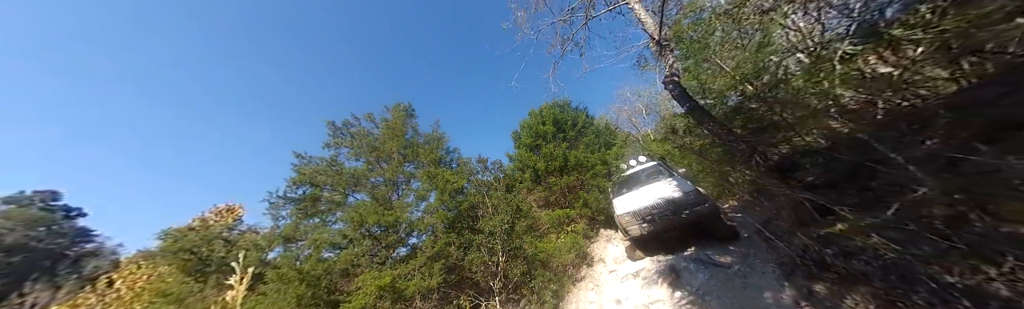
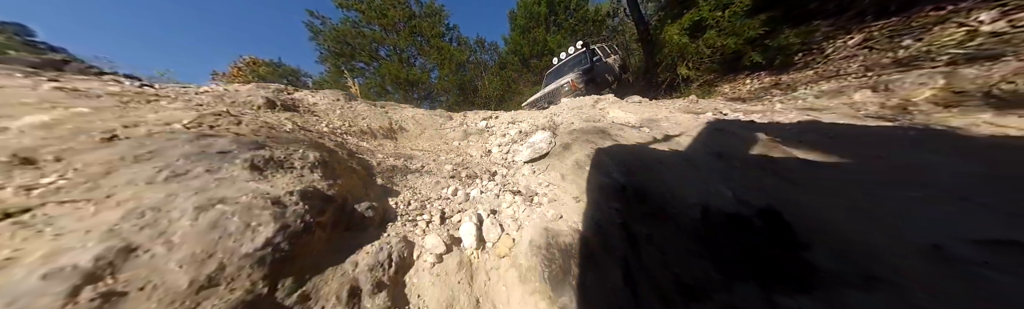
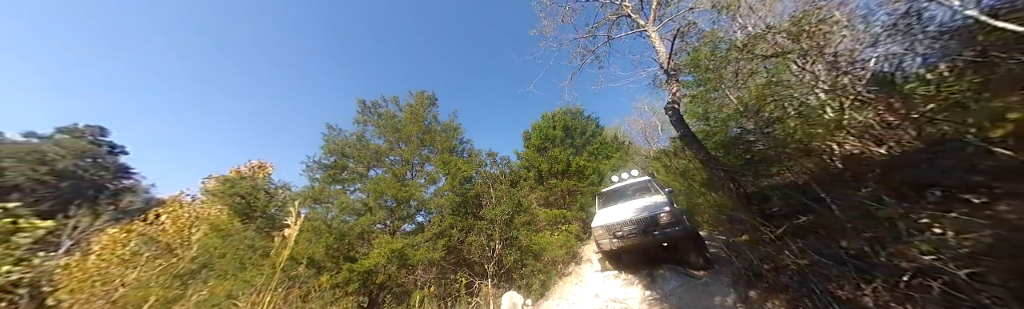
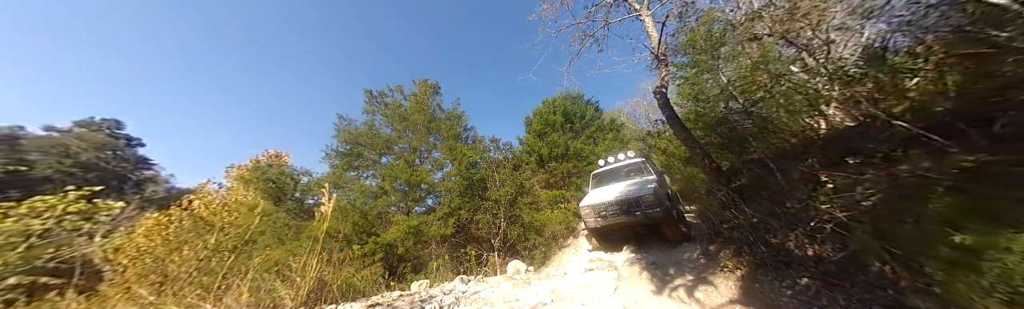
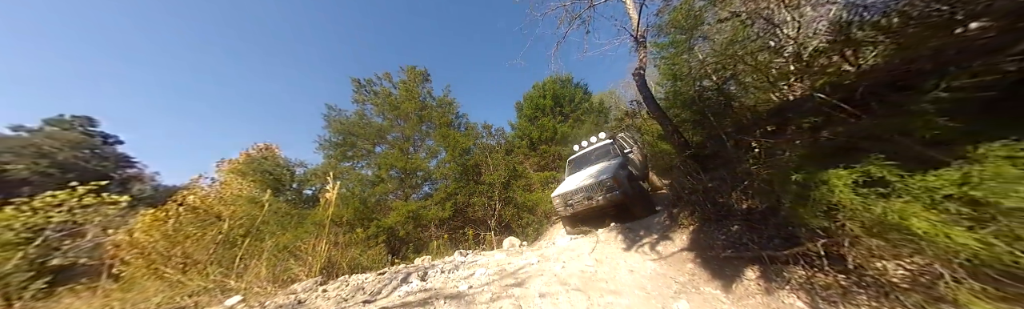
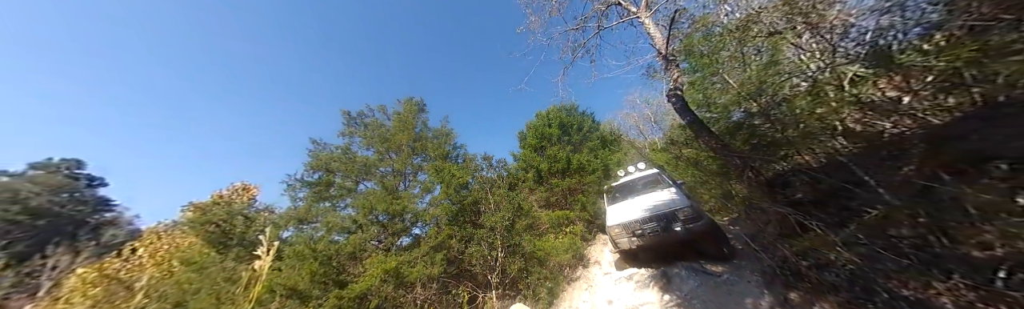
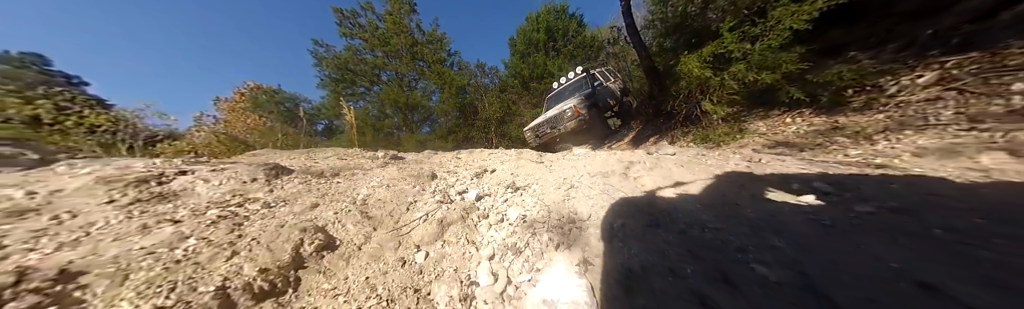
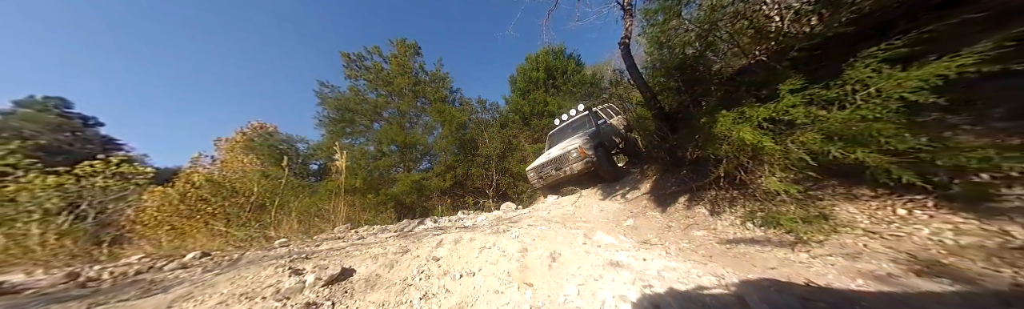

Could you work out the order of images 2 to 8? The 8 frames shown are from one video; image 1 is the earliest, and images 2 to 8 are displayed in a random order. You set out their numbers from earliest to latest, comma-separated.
6, 3, 4, 5, 8, 7, 2
